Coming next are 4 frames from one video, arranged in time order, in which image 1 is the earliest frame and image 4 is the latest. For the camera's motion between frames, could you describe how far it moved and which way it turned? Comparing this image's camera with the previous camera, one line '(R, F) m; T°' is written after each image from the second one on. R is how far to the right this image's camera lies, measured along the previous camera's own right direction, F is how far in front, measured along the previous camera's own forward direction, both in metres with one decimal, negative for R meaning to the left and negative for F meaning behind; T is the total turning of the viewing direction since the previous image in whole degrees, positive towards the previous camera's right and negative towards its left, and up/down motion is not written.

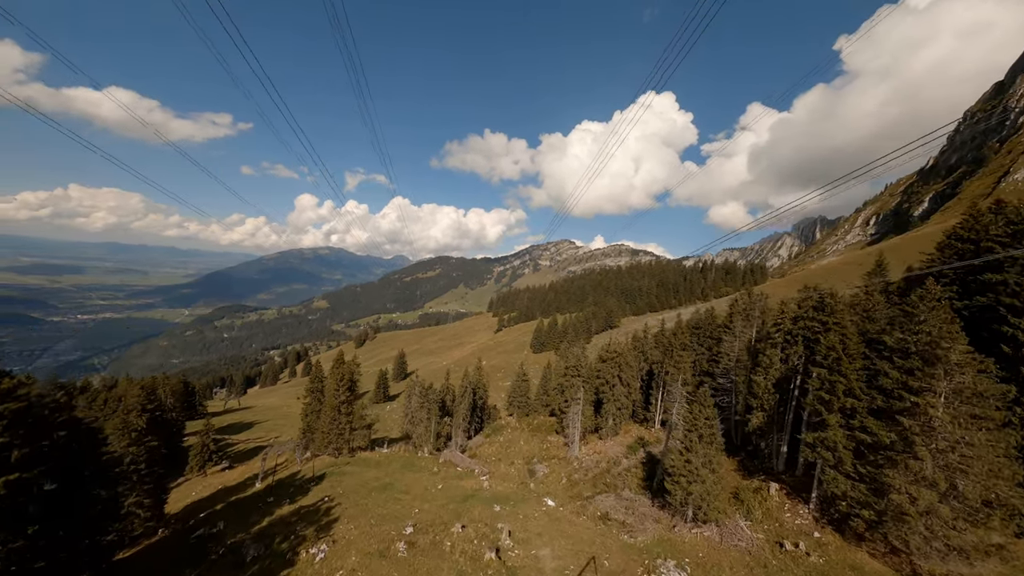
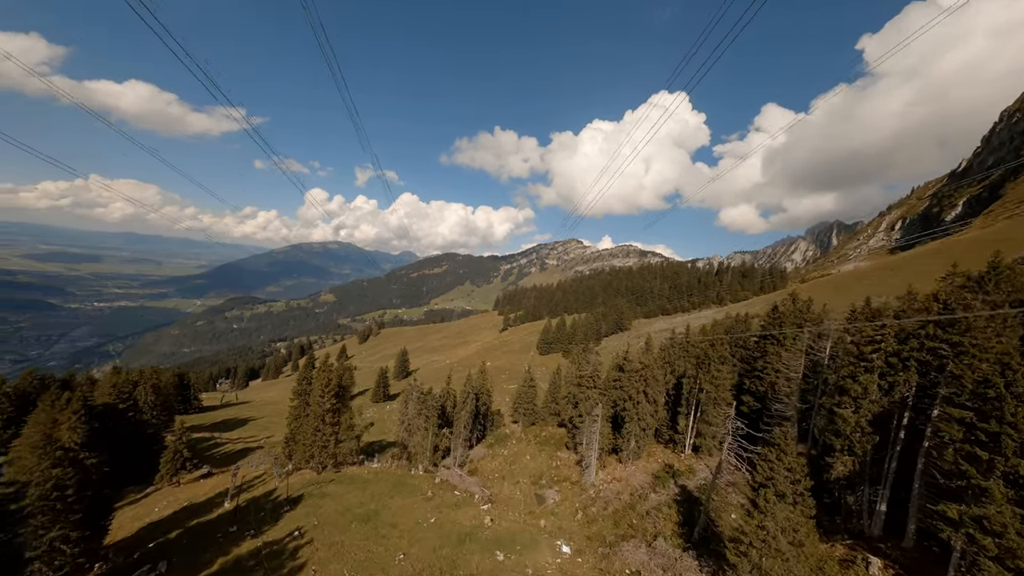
(-0.4, +4.9) m; -1°
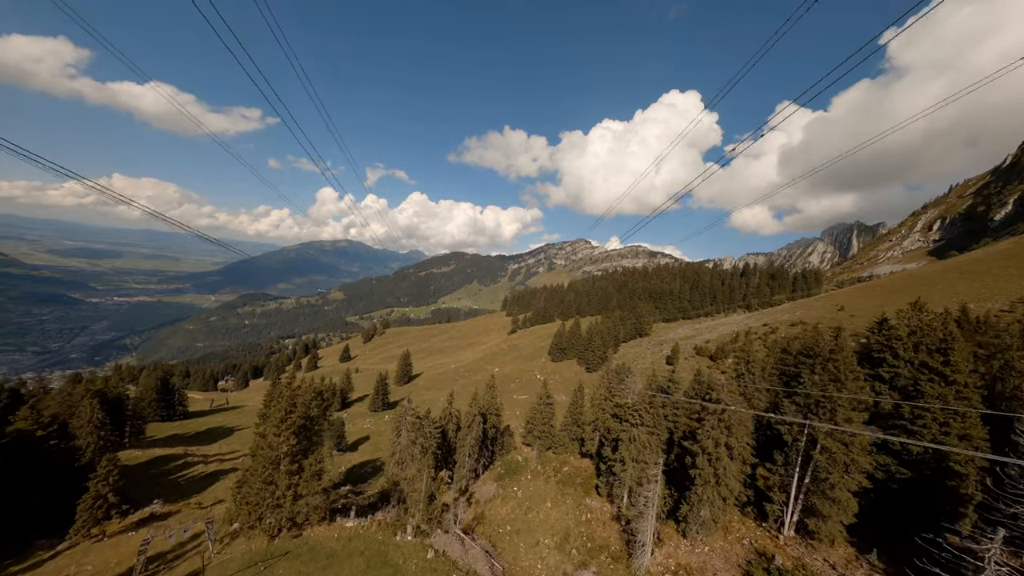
(-1.1, +9.3) m; -1°
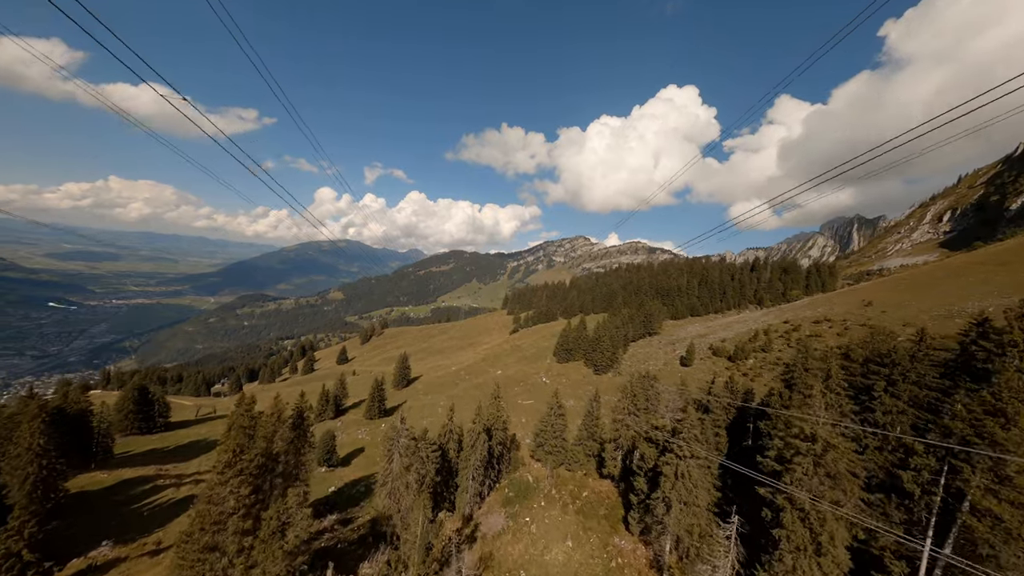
(-0.9, +6.0) m; 0°
